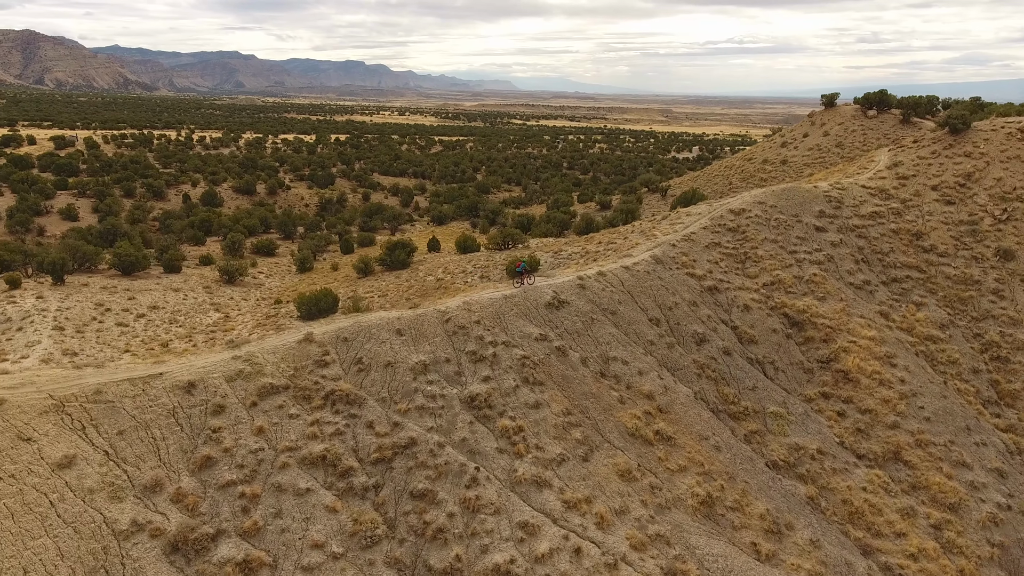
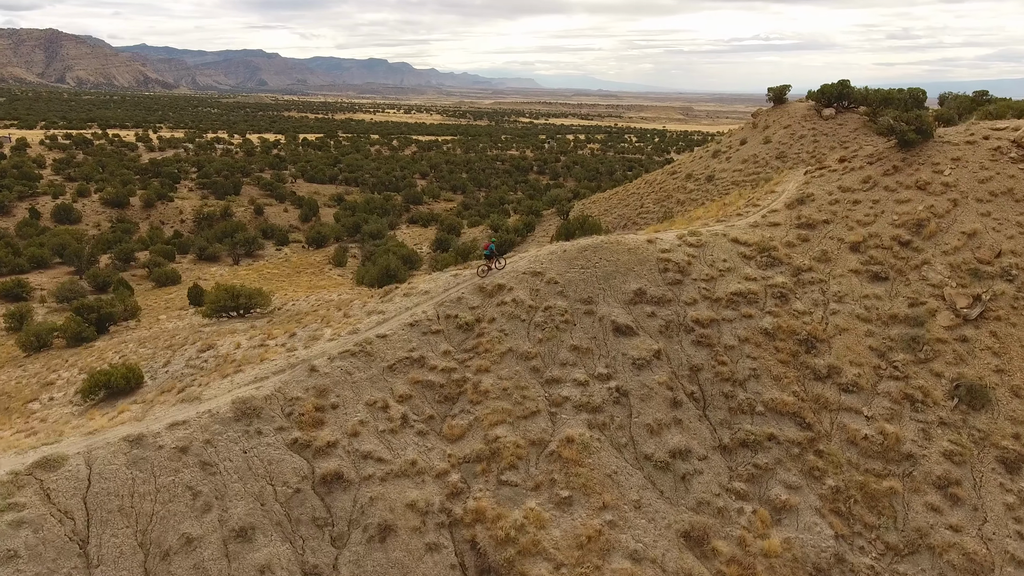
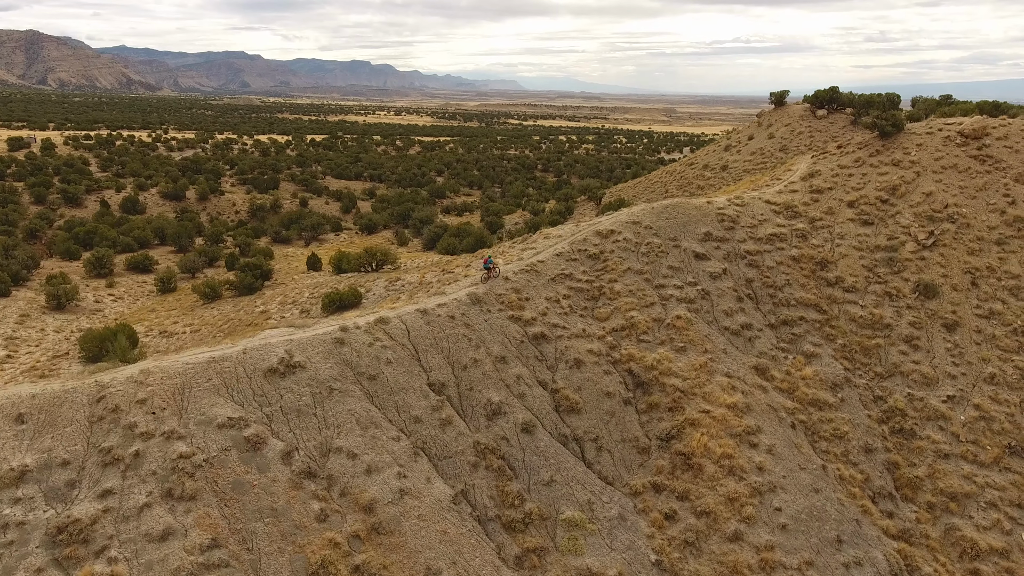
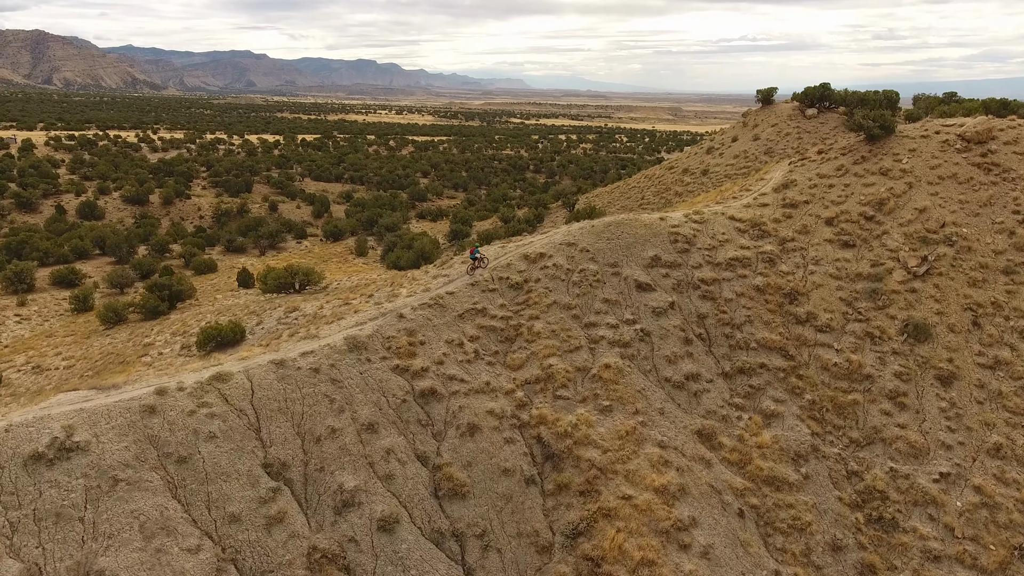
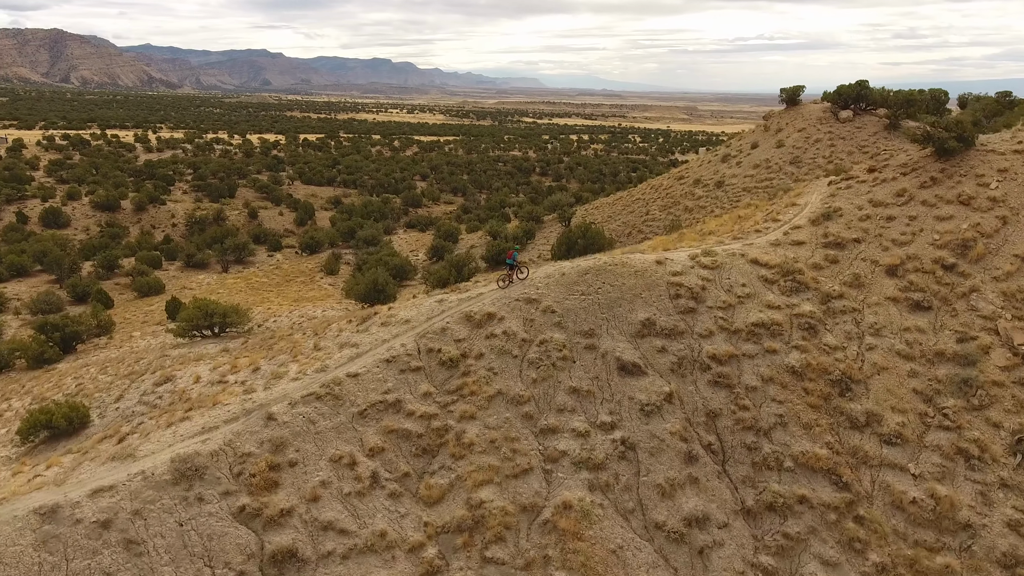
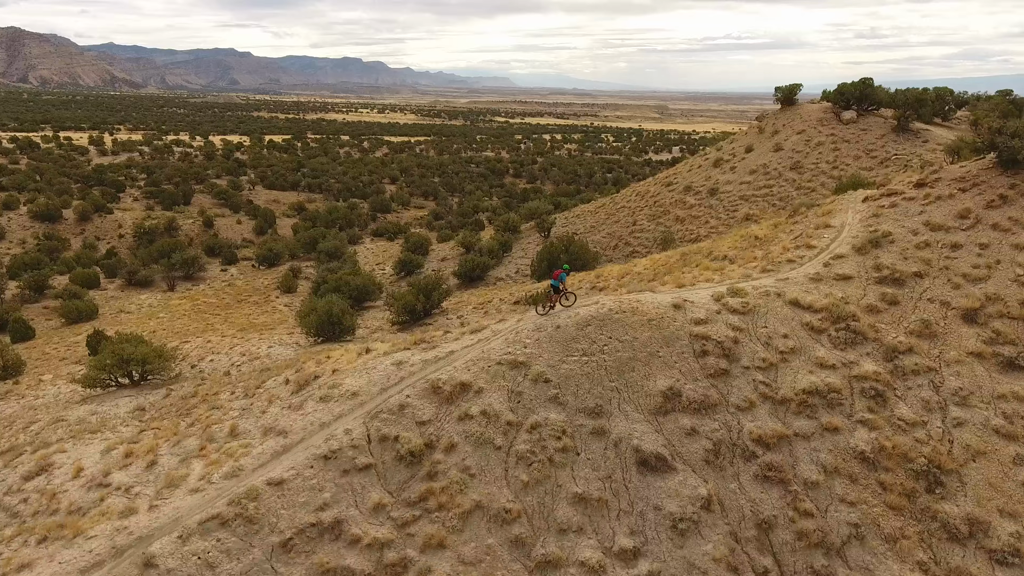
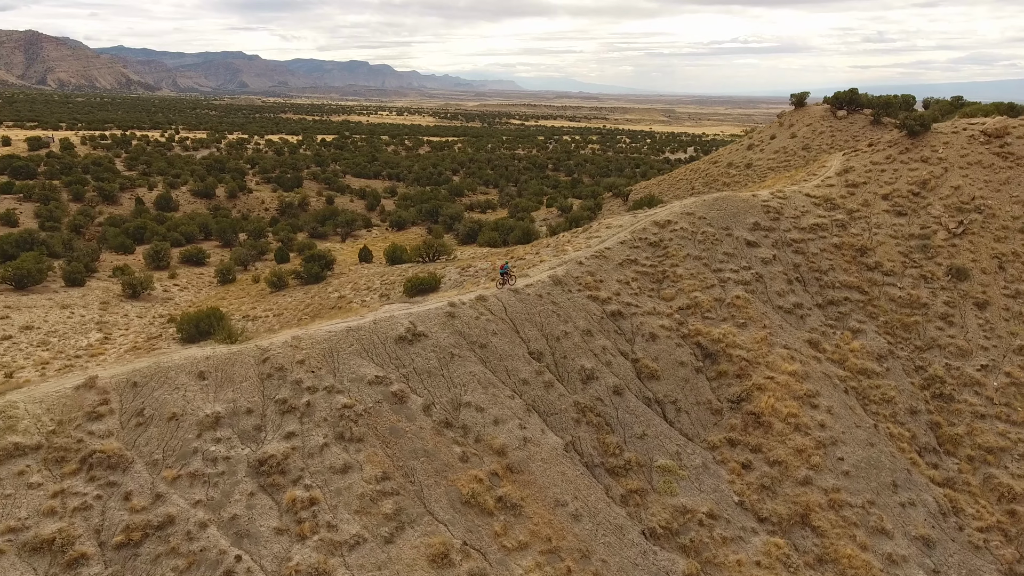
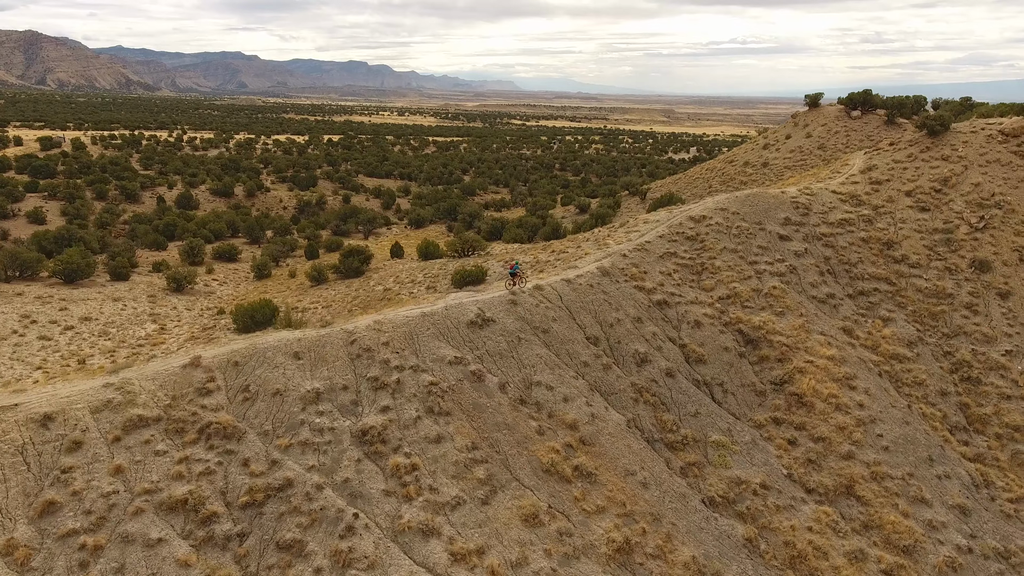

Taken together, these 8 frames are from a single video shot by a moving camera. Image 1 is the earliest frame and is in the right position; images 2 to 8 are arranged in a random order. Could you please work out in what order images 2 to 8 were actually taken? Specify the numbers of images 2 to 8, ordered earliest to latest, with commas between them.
8, 7, 3, 4, 2, 5, 6
